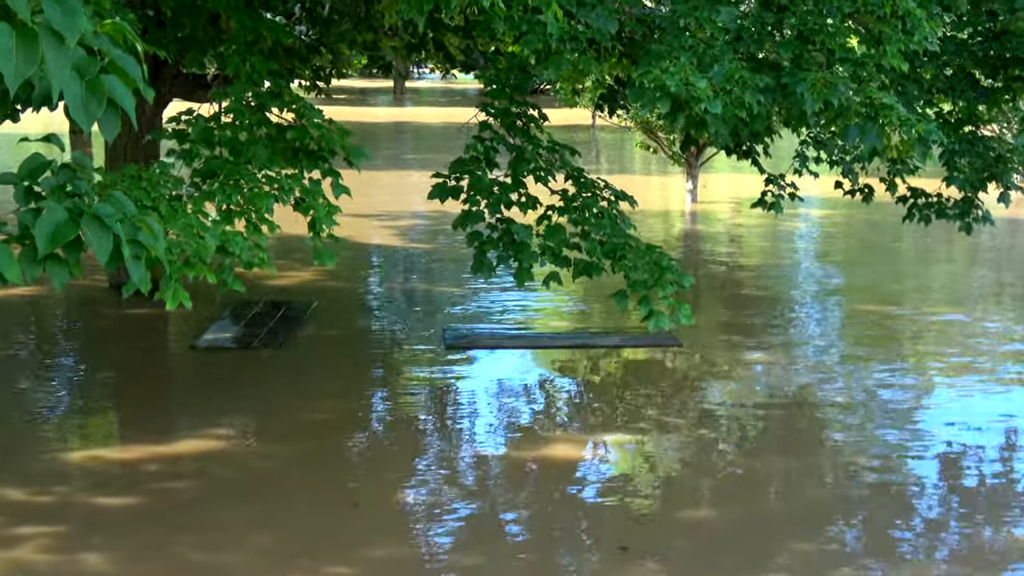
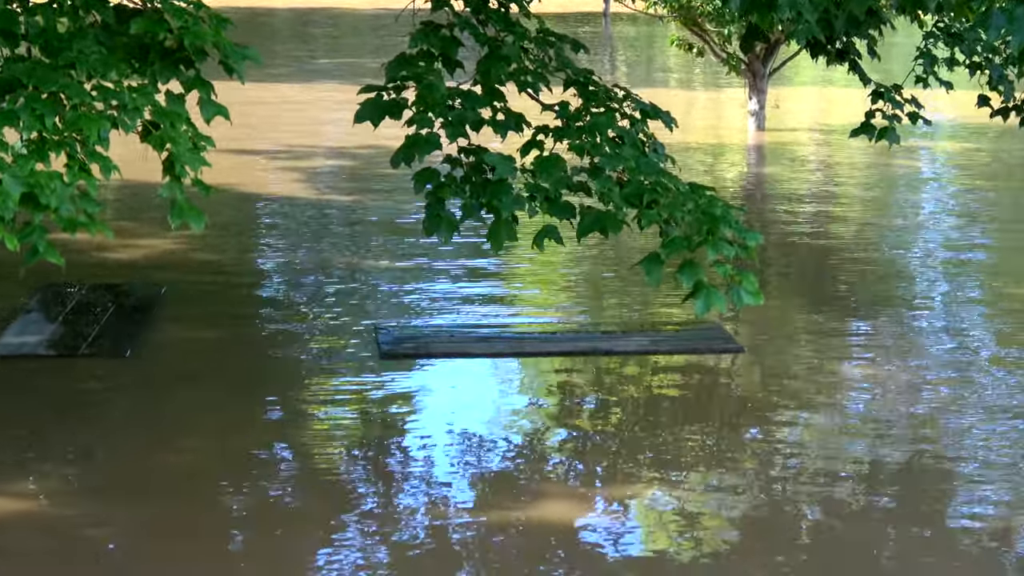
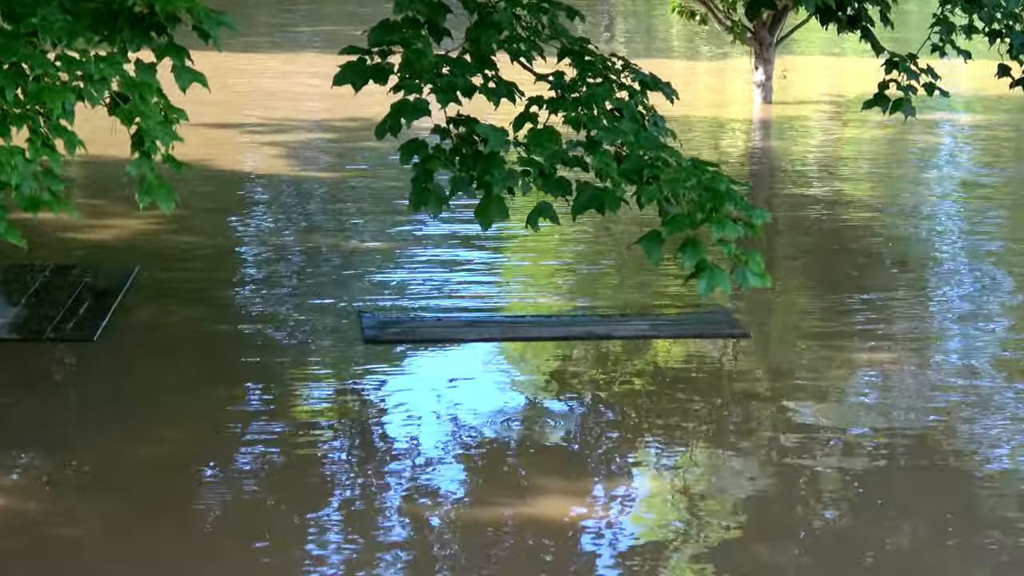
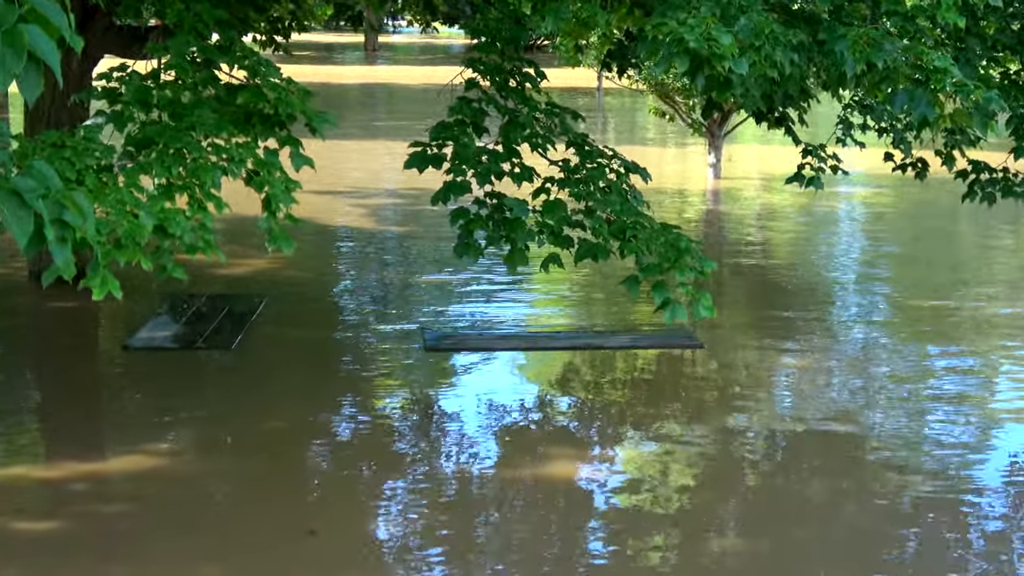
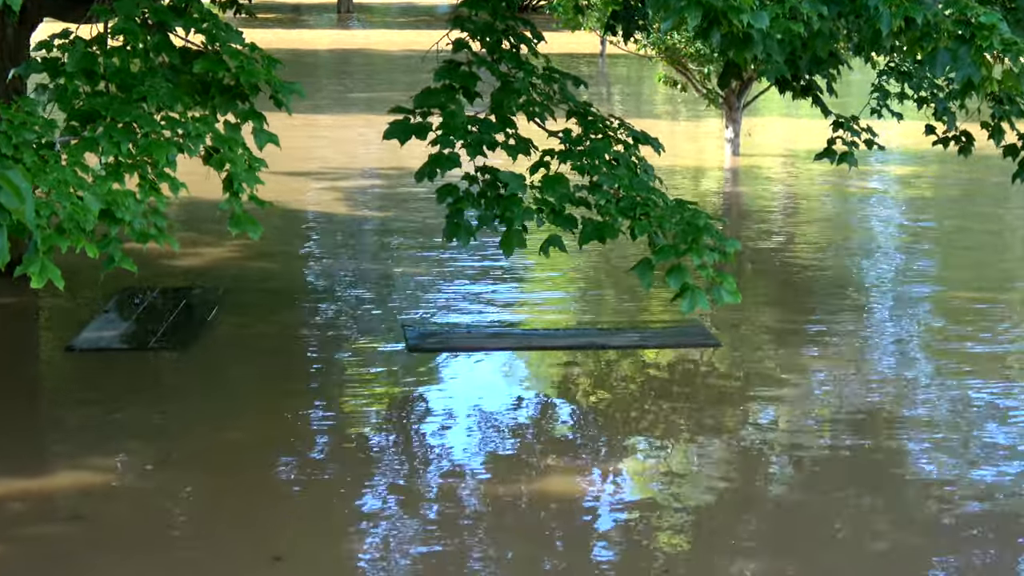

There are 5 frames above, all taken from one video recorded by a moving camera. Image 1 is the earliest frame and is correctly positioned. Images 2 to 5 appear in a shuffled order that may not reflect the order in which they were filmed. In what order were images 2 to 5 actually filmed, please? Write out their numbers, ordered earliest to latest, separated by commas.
4, 5, 2, 3
